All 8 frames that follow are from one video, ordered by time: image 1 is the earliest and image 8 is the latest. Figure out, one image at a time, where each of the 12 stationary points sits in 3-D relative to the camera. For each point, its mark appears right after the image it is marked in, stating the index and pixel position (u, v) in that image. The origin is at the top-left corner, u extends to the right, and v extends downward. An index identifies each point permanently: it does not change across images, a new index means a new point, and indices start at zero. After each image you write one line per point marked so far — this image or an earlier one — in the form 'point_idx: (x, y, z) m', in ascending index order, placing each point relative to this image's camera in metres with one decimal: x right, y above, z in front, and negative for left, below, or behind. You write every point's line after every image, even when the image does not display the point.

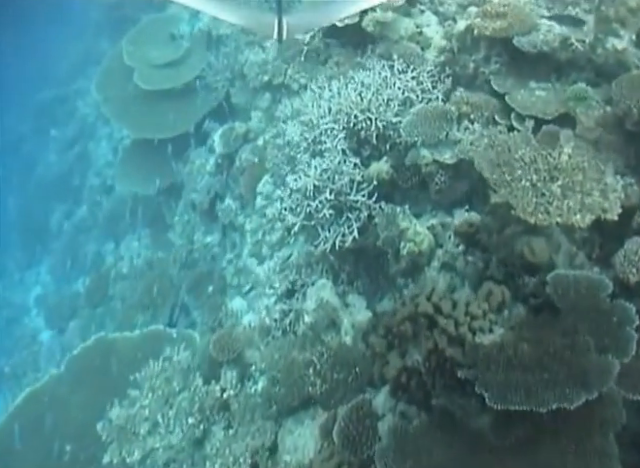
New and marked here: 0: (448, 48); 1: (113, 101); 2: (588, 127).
0: (+1.1, +1.6, +4.2) m
1: (-2.3, +1.5, +5.6) m
2: (+1.8, +0.7, +3.5) m
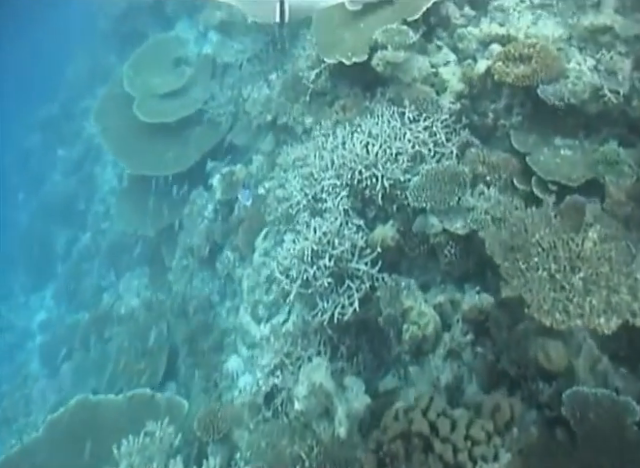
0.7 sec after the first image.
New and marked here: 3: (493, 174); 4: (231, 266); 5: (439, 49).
0: (+1.1, +1.1, +3.8) m
1: (-2.2, +1.1, +5.4) m
2: (+1.8, +0.2, +3.1) m
3: (+1.2, +0.4, +3.4) m
4: (-0.8, -0.3, +4.5) m
5: (+1.0, +1.5, +4.1) m
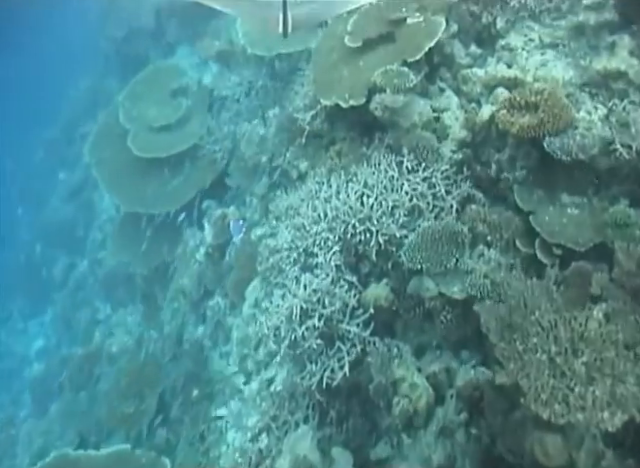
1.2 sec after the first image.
0: (+1.1, +0.7, +3.6) m
1: (-2.2, +0.7, +5.3) m
2: (+1.7, -0.2, +2.8) m
3: (+1.1, 0.0, +3.2) m
4: (-0.8, -0.7, +4.4) m
5: (+0.9, +1.1, +3.9) m
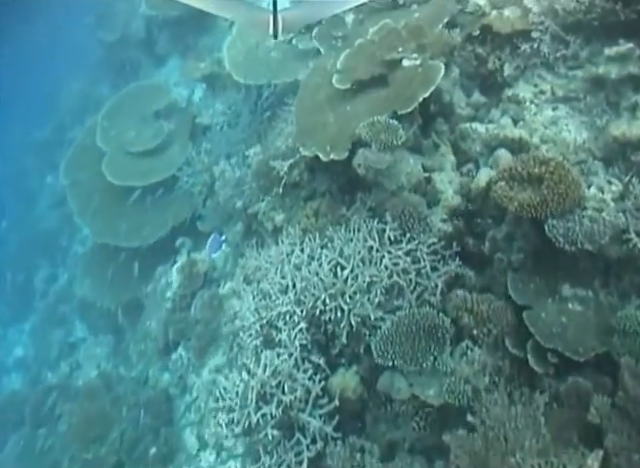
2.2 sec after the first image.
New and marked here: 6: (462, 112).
0: (+0.9, +0.2, +3.2) m
1: (-2.3, +0.4, +4.9) m
2: (+1.5, -0.8, +2.4) m
3: (+0.9, -0.5, +2.8) m
4: (-1.1, -1.1, +4.0) m
5: (+0.8, +0.6, +3.5) m
6: (+1.0, +0.9, +3.6) m
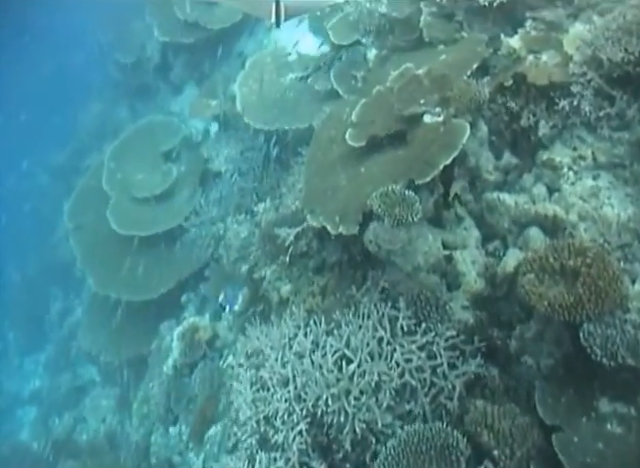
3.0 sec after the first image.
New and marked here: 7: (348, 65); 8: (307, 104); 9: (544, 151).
0: (+0.9, -0.3, +2.8) m
1: (-2.2, 0.0, +4.8) m
2: (+1.5, -1.3, +2.0) m
3: (+0.9, -1.0, +2.4) m
4: (-1.0, -1.5, +3.8) m
5: (+0.9, +0.1, +3.1) m
6: (+1.1, +0.4, +3.2) m
7: (+0.2, +1.4, +4.2) m
8: (-0.1, +1.1, +4.1) m
9: (+1.4, +0.5, +3.2) m
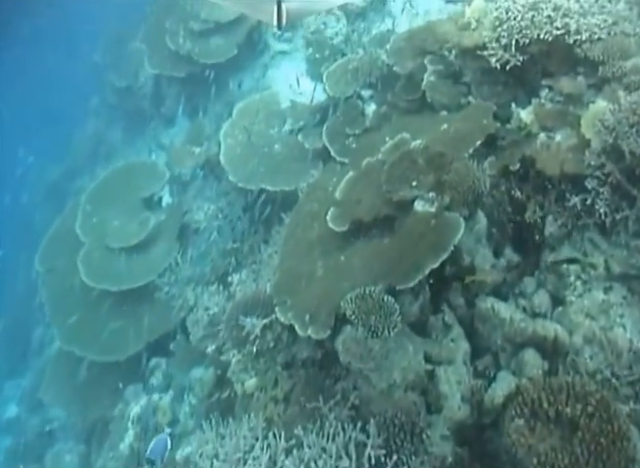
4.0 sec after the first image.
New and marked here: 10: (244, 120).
0: (+0.7, -1.0, +2.5) m
1: (-2.3, -0.4, +4.5) m
2: (+1.2, -2.0, +1.6) m
3: (+0.6, -1.6, +2.1) m
4: (-1.2, -2.0, +3.5) m
5: (+0.7, -0.5, +2.7) m
6: (+0.9, -0.2, +2.8) m
7: (+0.2, +0.8, +3.8) m
8: (-0.2, +0.5, +3.8) m
9: (+1.3, -0.1, +2.8) m
10: (-0.6, +0.9, +4.1) m
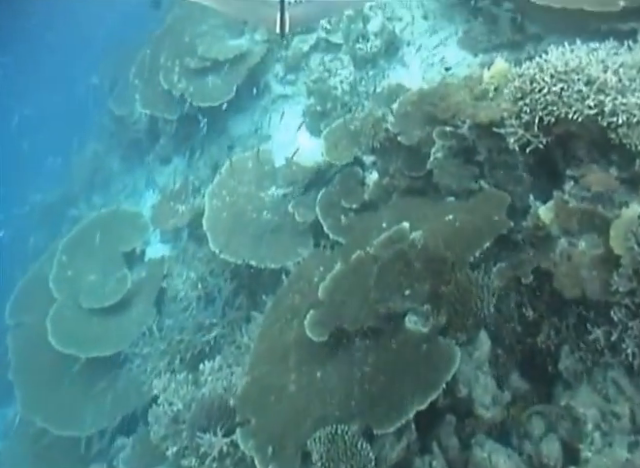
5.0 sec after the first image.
0: (+0.5, -1.6, +2.0) m
1: (-2.4, -0.8, +4.2) m
2: (+0.9, -2.6, +1.2) m
3: (+0.4, -2.2, +1.7) m
4: (-1.5, -2.5, +3.1) m
5: (+0.5, -1.1, +2.3) m
6: (+0.8, -0.9, +2.4) m
7: (+0.1, +0.3, +3.4) m
8: (-0.2, 0.0, +3.4) m
9: (+1.2, -0.7, +2.4) m
10: (-0.7, +0.4, +3.8) m
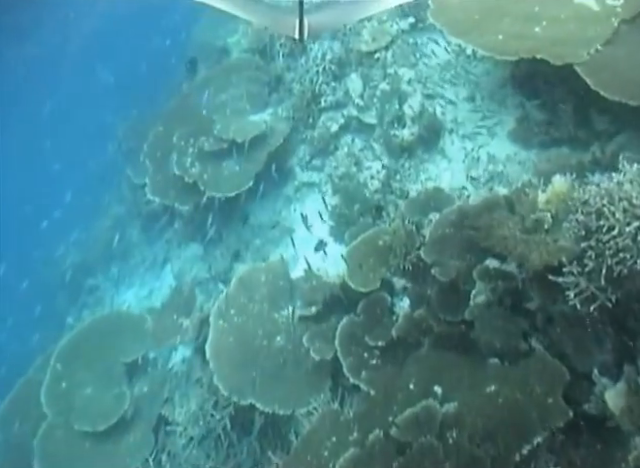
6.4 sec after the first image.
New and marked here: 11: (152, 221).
0: (+0.5, -2.4, +1.5) m
1: (-2.2, -1.6, +3.9) m
2: (+0.7, -3.4, +0.7) m
3: (+0.3, -3.0, +1.2) m
4: (-1.4, -3.3, +2.8) m
5: (+0.5, -1.9, +1.8) m
6: (+0.8, -1.7, +1.8) m
7: (+0.2, -0.5, +2.9) m
8: (-0.1, -0.8, +2.9) m
9: (+1.1, -1.5, +1.8) m
10: (-0.5, -0.4, +3.4) m
11: (-1.7, +0.3, +5.4) m
